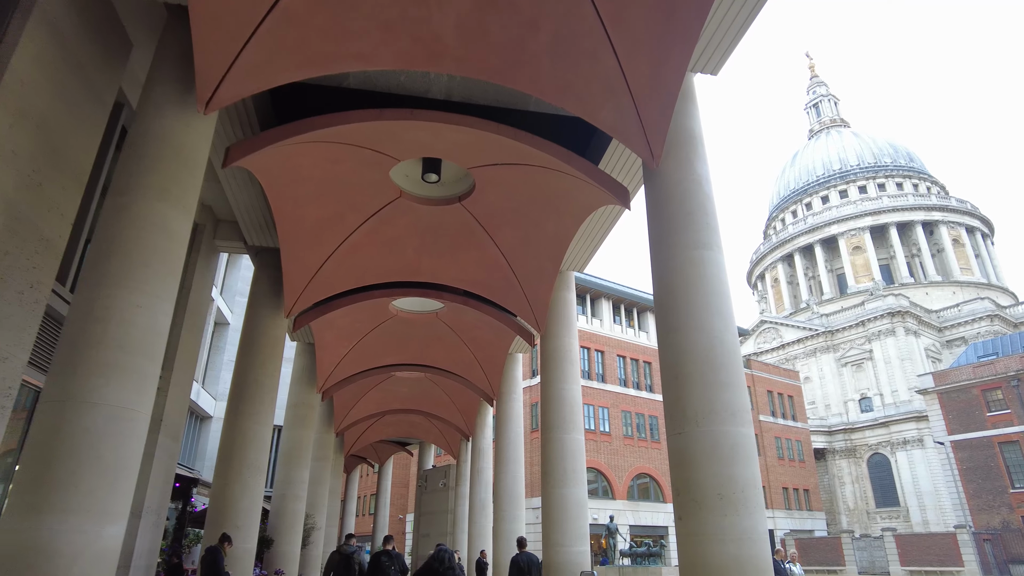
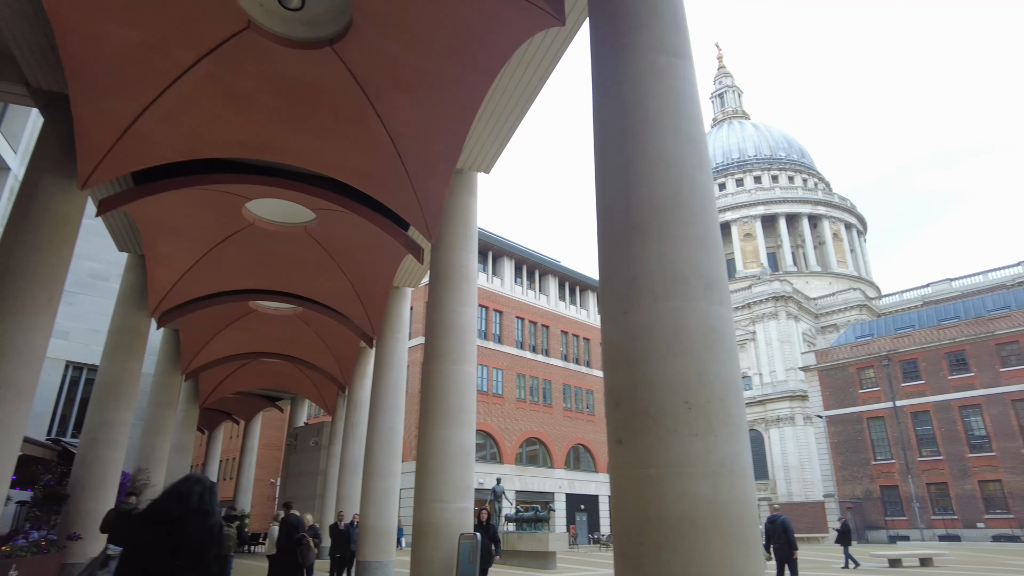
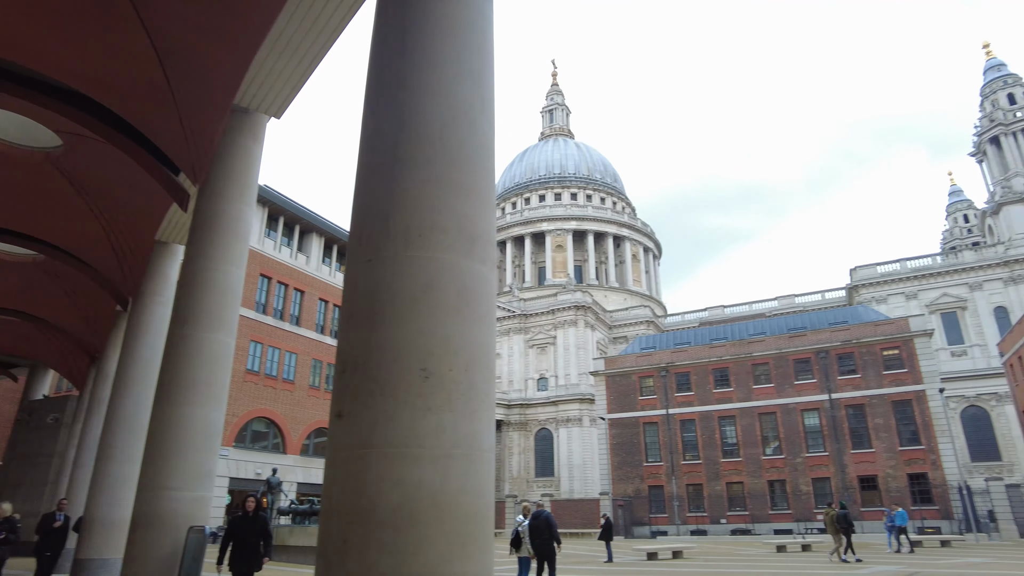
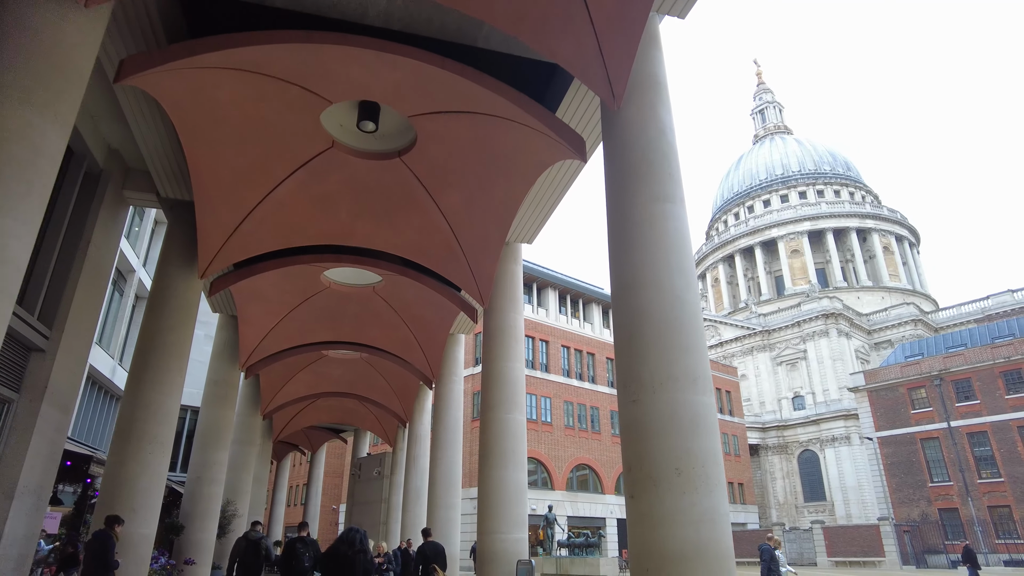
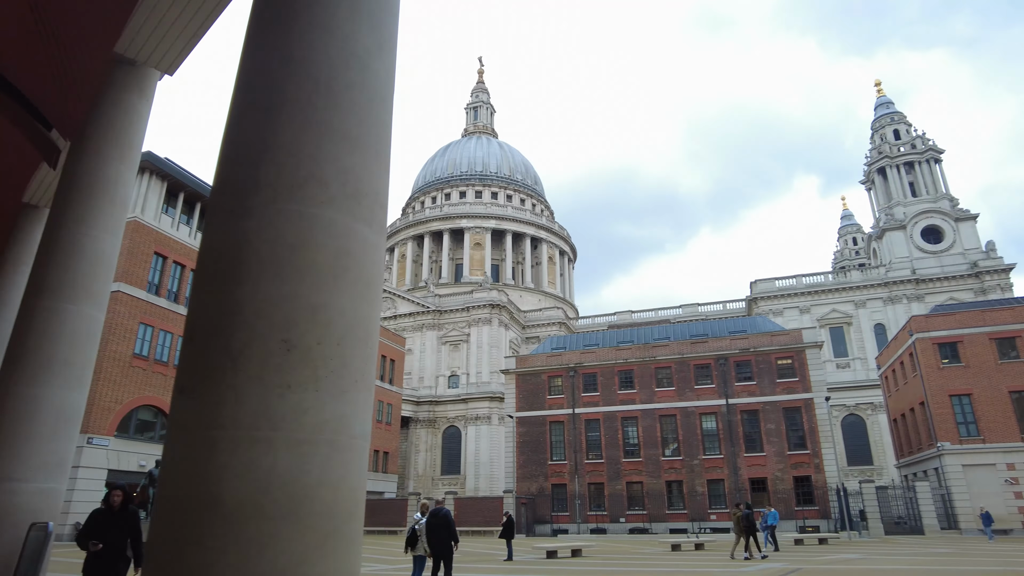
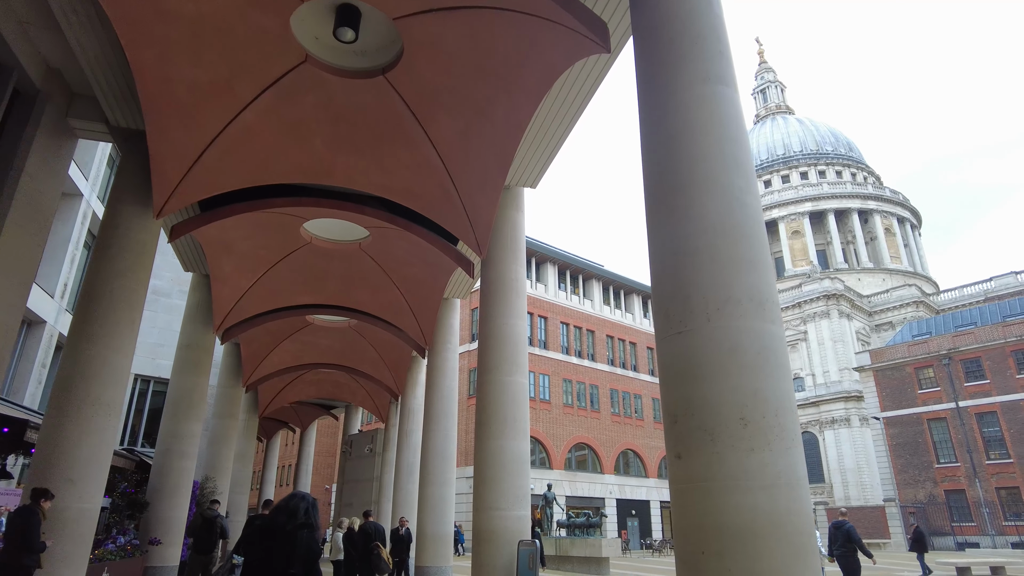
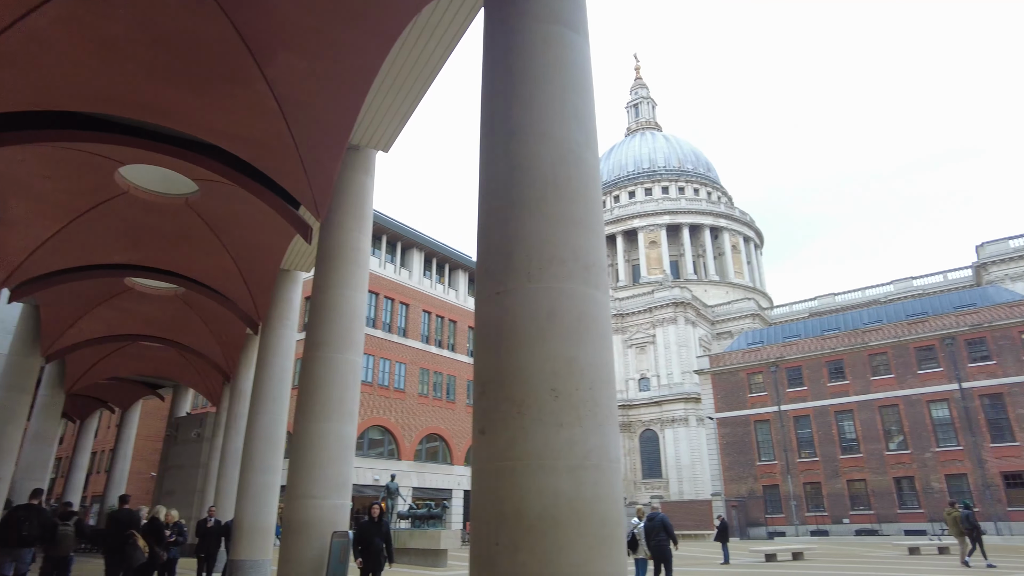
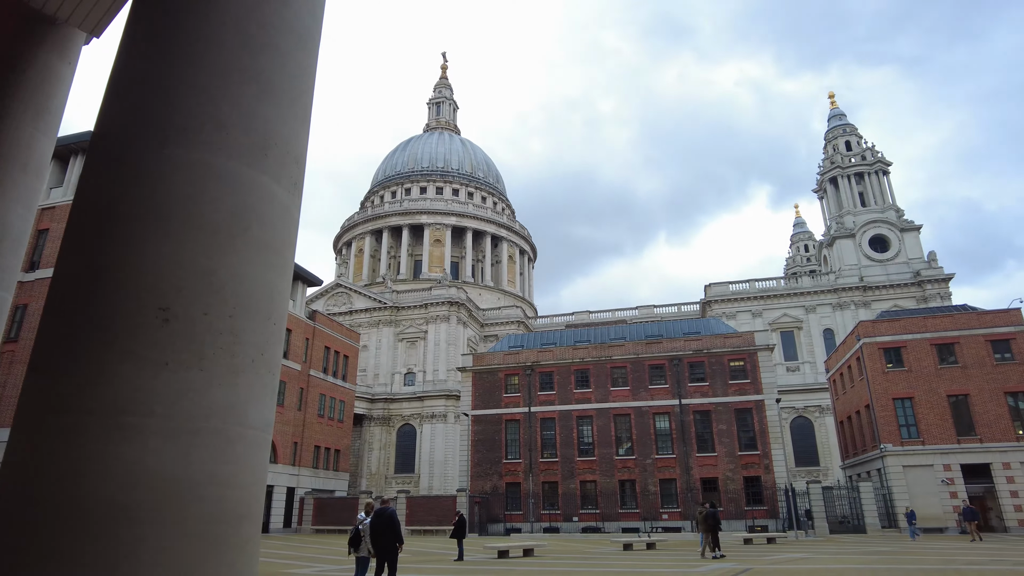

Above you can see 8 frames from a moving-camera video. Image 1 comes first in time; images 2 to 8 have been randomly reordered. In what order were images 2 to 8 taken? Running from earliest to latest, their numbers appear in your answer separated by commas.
4, 6, 2, 7, 3, 5, 8
